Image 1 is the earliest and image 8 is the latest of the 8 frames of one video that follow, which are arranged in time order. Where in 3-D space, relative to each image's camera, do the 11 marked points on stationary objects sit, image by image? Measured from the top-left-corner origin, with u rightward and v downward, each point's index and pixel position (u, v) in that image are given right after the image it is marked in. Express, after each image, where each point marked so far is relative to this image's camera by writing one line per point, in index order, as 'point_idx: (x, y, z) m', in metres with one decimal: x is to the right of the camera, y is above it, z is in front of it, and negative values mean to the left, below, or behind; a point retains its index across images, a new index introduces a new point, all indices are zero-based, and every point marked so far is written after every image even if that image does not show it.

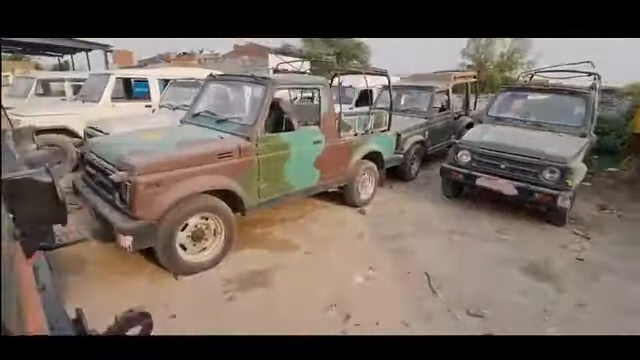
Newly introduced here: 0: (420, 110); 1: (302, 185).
0: (+2.6, +1.8, +8.2) m
1: (-0.3, -0.1, +4.4) m
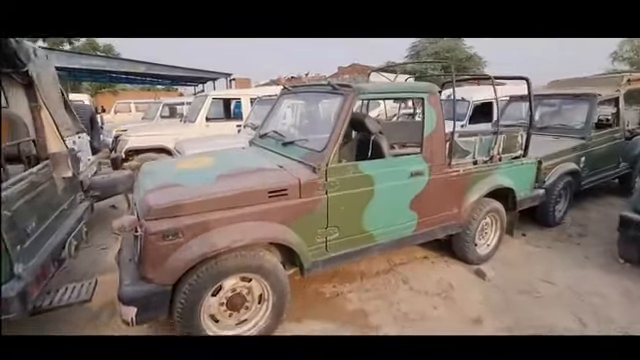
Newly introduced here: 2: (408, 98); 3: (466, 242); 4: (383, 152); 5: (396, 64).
0: (+4.7, +1.0, +5.9) m
1: (+0.7, -0.5, +3.1) m
2: (+0.9, +0.9, +3.2) m
3: (+1.8, -0.8, +3.8) m
4: (+0.6, +0.3, +3.1) m
5: (+1.1, +1.7, +4.6) m
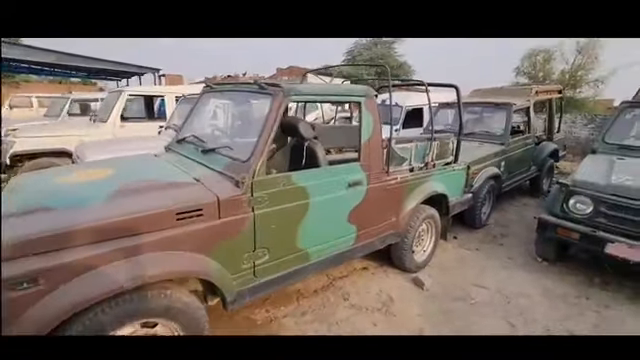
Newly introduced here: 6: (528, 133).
0: (+3.5, +0.9, +6.3) m
1: (+0.1, -0.6, +2.8) m
2: (+0.2, +0.8, +2.9) m
3: (+1.0, -0.9, +3.8) m
4: (0.0, +0.2, +2.8) m
5: (+0.2, +1.6, +4.4) m
6: (+4.5, +1.0, +6.7) m
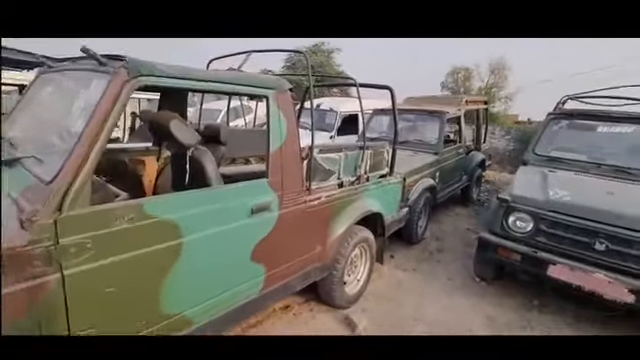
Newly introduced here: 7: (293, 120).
0: (+2.0, +0.7, +6.0) m
1: (-0.6, -0.8, +2.0) m
2: (-0.5, +0.6, +2.1) m
3: (+0.1, -1.0, +3.0) m
4: (-0.7, 0.0, +1.9) m
5: (-0.8, +1.4, +3.6) m
6: (+2.9, +0.8, +6.6) m
7: (-0.2, +0.5, +2.3) m
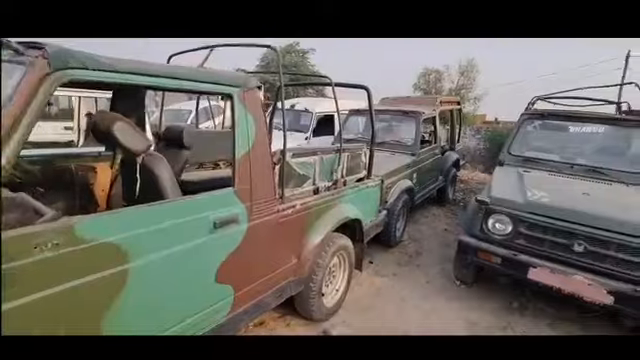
0: (+1.6, +0.7, +6.0) m
1: (-0.8, -0.8, +1.7) m
2: (-0.7, +0.5, +1.9) m
3: (-0.1, -1.1, +2.8) m
4: (-0.9, 0.0, +1.7) m
5: (-1.1, +1.4, +3.3) m
6: (+2.4, +0.8, +6.6) m
7: (-0.4, +0.4, +2.1) m
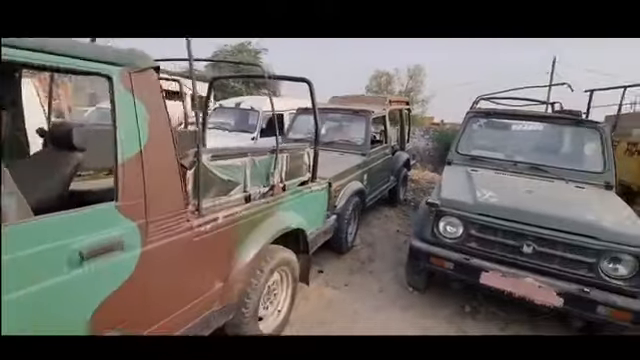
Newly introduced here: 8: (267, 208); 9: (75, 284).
0: (+0.6, +0.7, +5.7) m
1: (-1.1, -0.9, +1.2) m
2: (-1.1, +0.5, +1.4) m
3: (-0.6, -1.1, +2.4) m
4: (-1.2, -0.1, +1.1) m
5: (-1.7, +1.3, +2.7) m
6: (+1.4, +0.8, +6.5) m
7: (-0.8, +0.4, +1.6) m
8: (-0.4, -0.2, +2.5) m
9: (-1.0, -0.4, +1.3) m
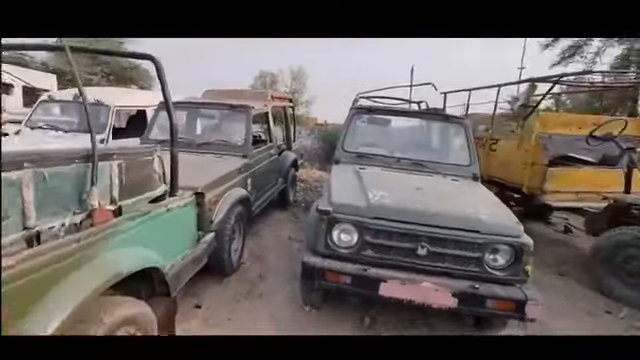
0: (-1.4, +0.6, +4.9) m
1: (-1.4, -1.0, +0.1) m
2: (-1.5, +0.3, +0.3) m
3: (-1.3, -1.2, +1.4) m
4: (-1.5, -0.2, 0.0) m
5: (-2.6, +1.1, +1.4) m
6: (-0.9, +0.7, +5.9) m
7: (-1.3, +0.2, +0.6) m
8: (-1.2, -0.3, +1.6) m
9: (-1.3, -0.6, +0.2) m
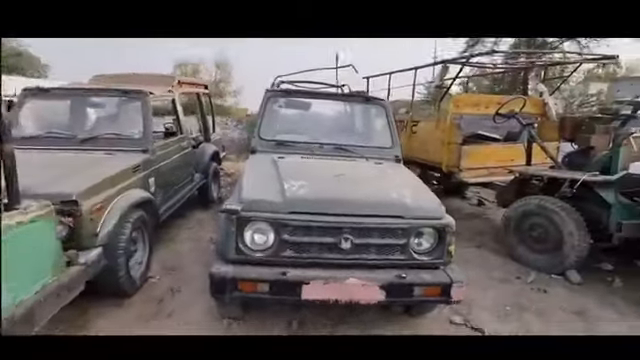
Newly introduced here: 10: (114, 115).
0: (-2.6, +0.6, +4.1) m
1: (-1.4, -1.2, -0.5) m
2: (-1.7, +0.2, -0.4) m
3: (-1.6, -1.3, +0.8) m
4: (-1.6, -0.4, -0.7) m
5: (-3.1, +0.9, +0.4) m
6: (-2.3, +0.8, +5.2) m
7: (-1.6, +0.1, -0.1) m
8: (-1.6, -0.4, +0.9) m
9: (-1.4, -0.7, -0.4) m
10: (-2.8, +0.9, +4.2) m
